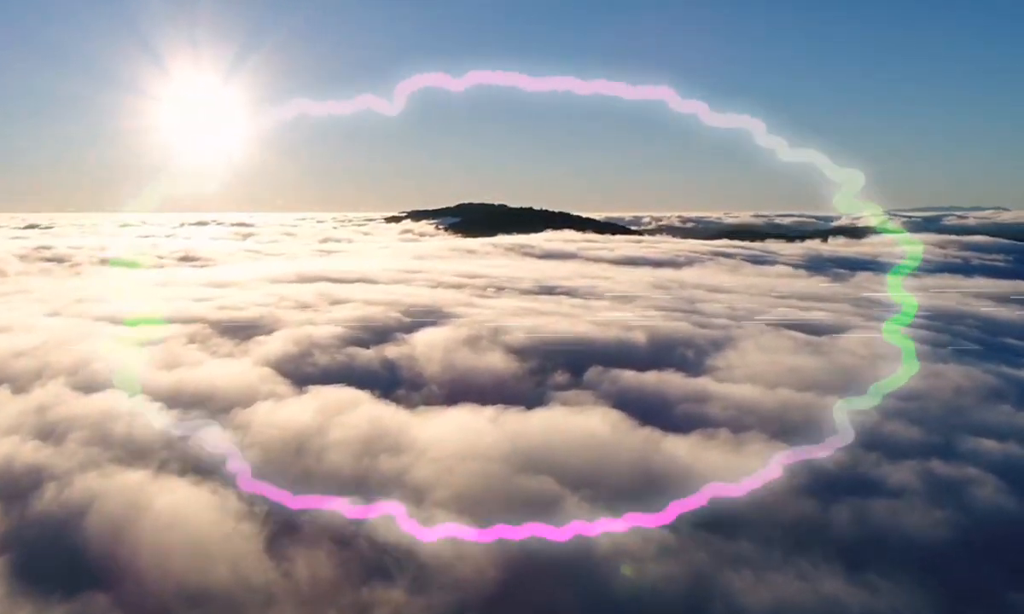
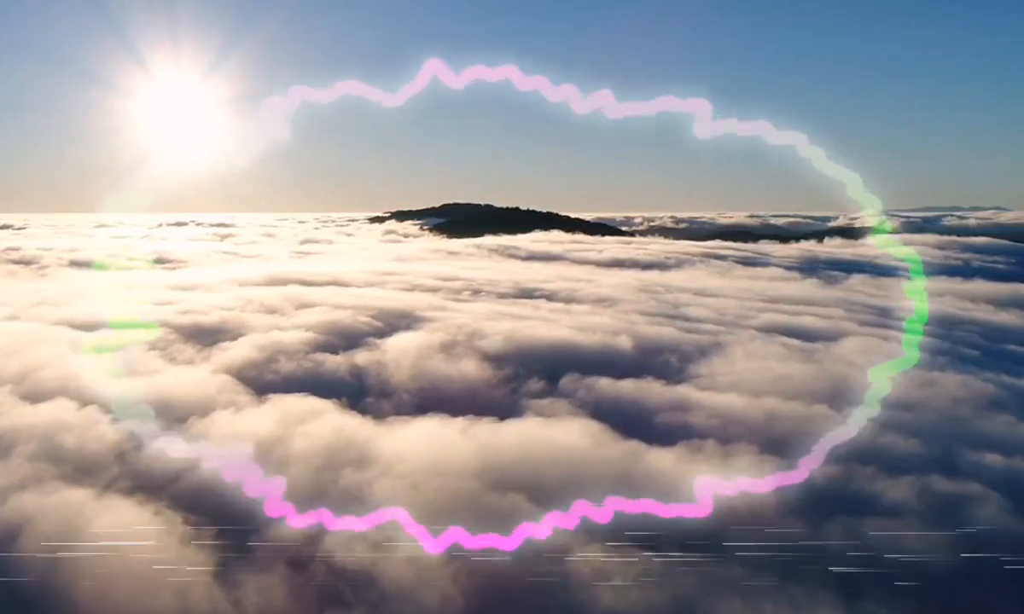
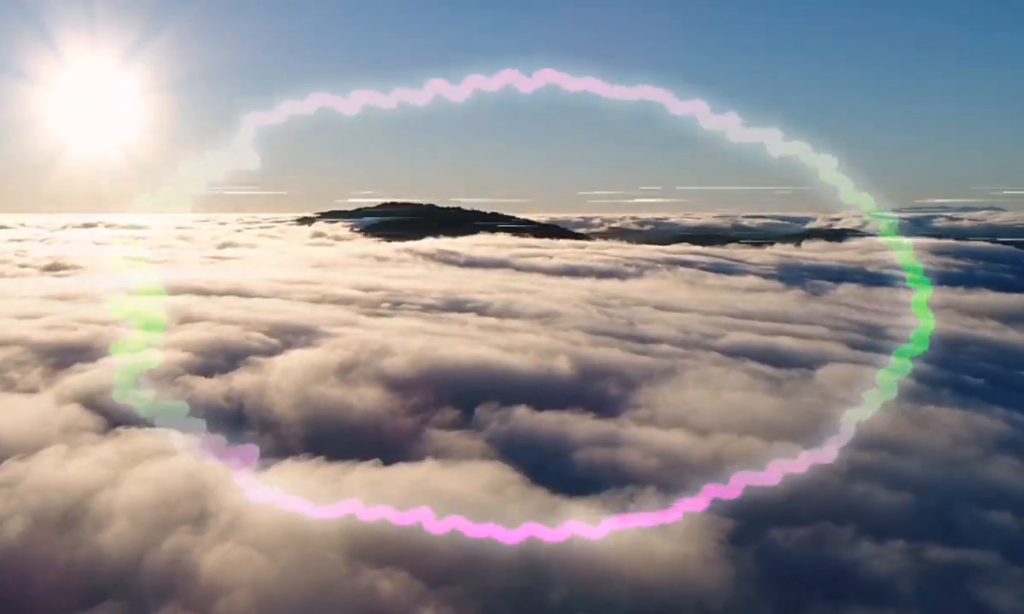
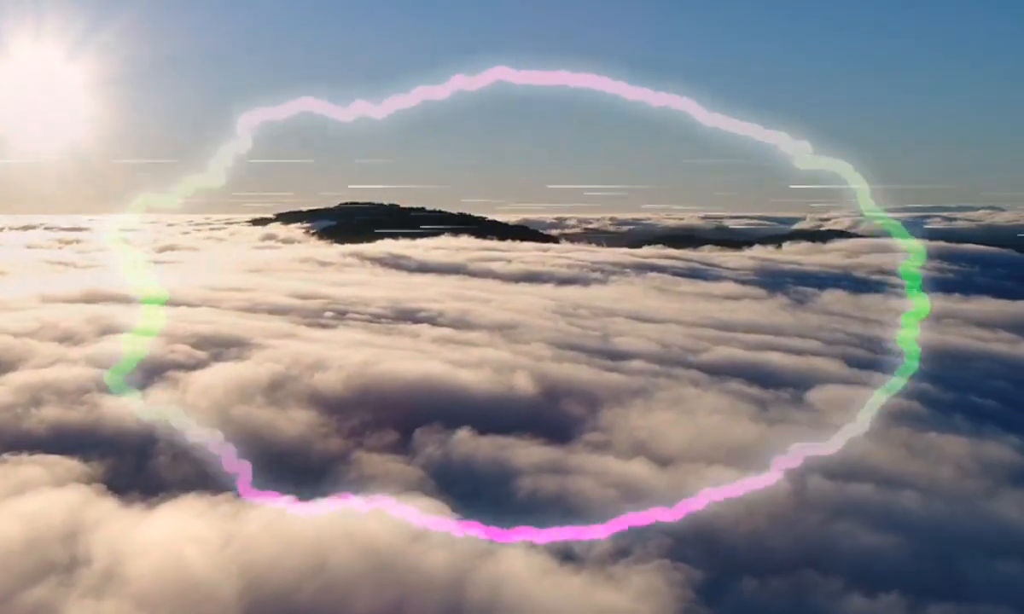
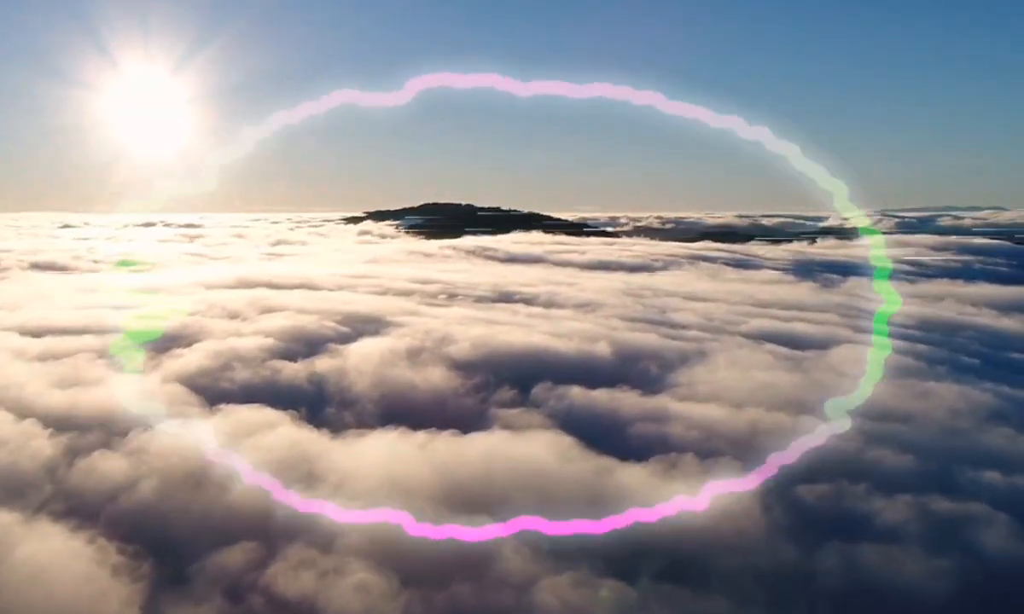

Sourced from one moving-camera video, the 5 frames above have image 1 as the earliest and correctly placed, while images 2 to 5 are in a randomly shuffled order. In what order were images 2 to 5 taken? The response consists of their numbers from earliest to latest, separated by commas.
2, 5, 3, 4
